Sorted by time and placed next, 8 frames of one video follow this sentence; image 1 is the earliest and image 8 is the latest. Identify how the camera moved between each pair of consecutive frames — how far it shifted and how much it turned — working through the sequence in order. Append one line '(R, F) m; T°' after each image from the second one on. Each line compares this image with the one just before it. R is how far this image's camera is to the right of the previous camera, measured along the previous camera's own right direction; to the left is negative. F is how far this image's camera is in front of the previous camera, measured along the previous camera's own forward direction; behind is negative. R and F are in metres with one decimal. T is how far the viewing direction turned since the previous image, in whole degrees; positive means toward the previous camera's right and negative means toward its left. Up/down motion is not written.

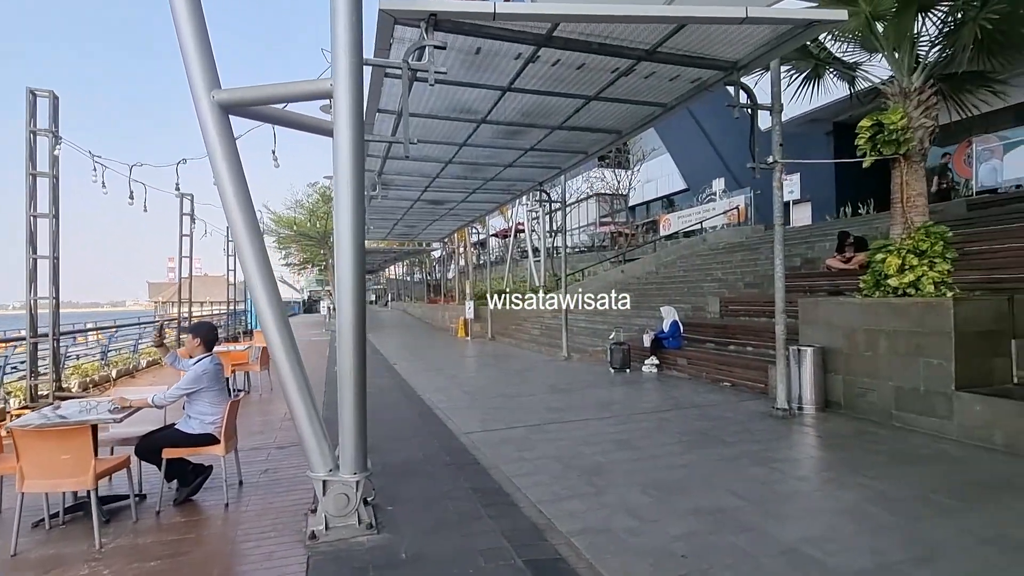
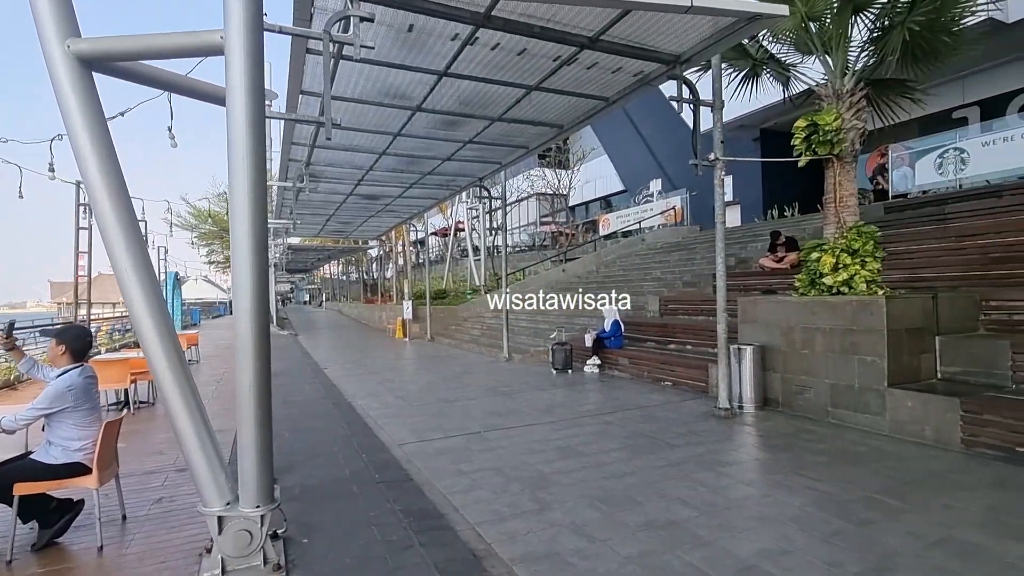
(0.0, +0.4) m; +6°
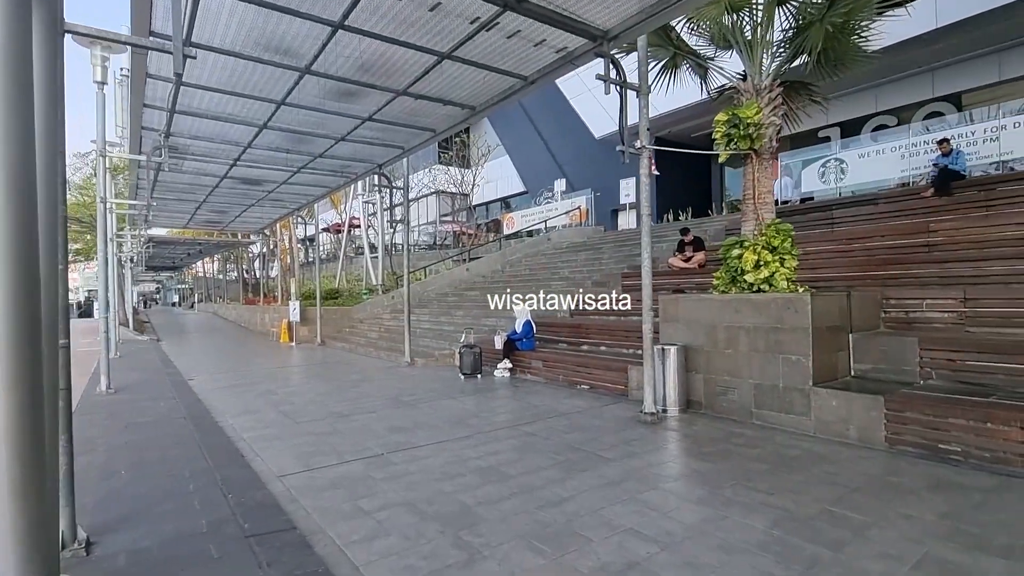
(-0.1, +0.8) m; +11°
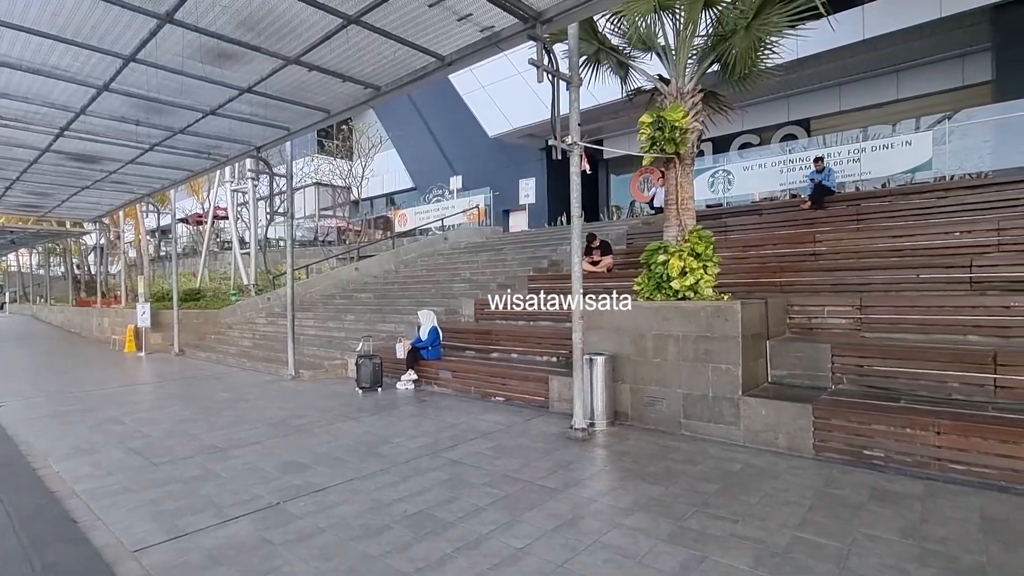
(-0.4, +0.7) m; +13°
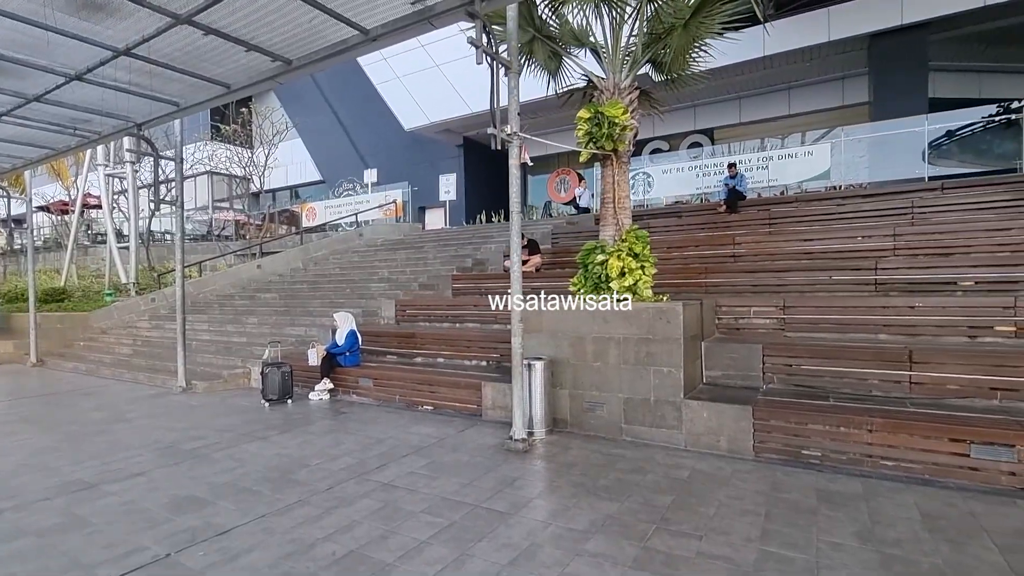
(-0.2, +0.5) m; +10°
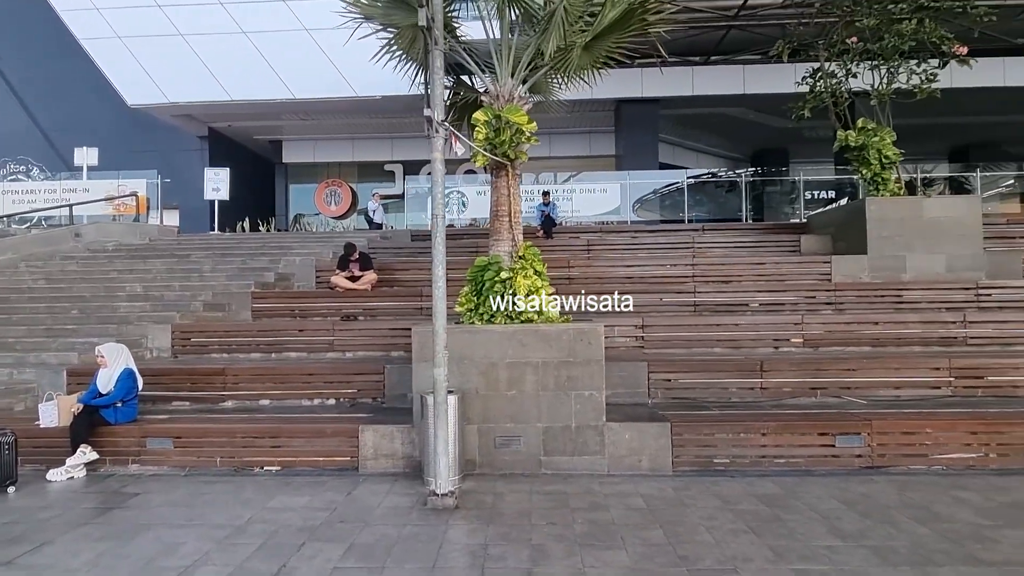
(-1.6, +1.2) m; +29°
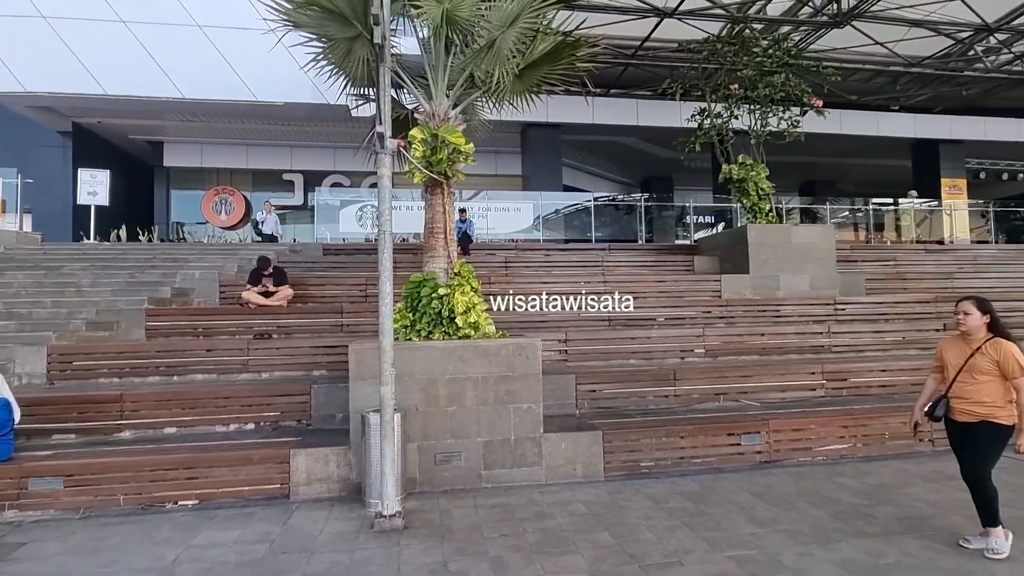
(-0.5, -0.1) m; +11°
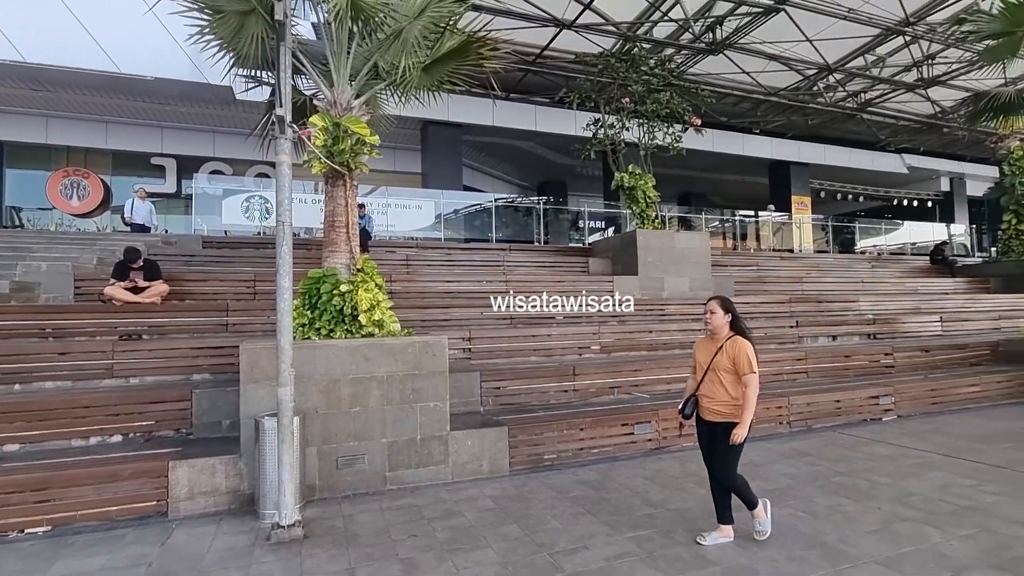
(-0.1, 0.0) m; +11°
